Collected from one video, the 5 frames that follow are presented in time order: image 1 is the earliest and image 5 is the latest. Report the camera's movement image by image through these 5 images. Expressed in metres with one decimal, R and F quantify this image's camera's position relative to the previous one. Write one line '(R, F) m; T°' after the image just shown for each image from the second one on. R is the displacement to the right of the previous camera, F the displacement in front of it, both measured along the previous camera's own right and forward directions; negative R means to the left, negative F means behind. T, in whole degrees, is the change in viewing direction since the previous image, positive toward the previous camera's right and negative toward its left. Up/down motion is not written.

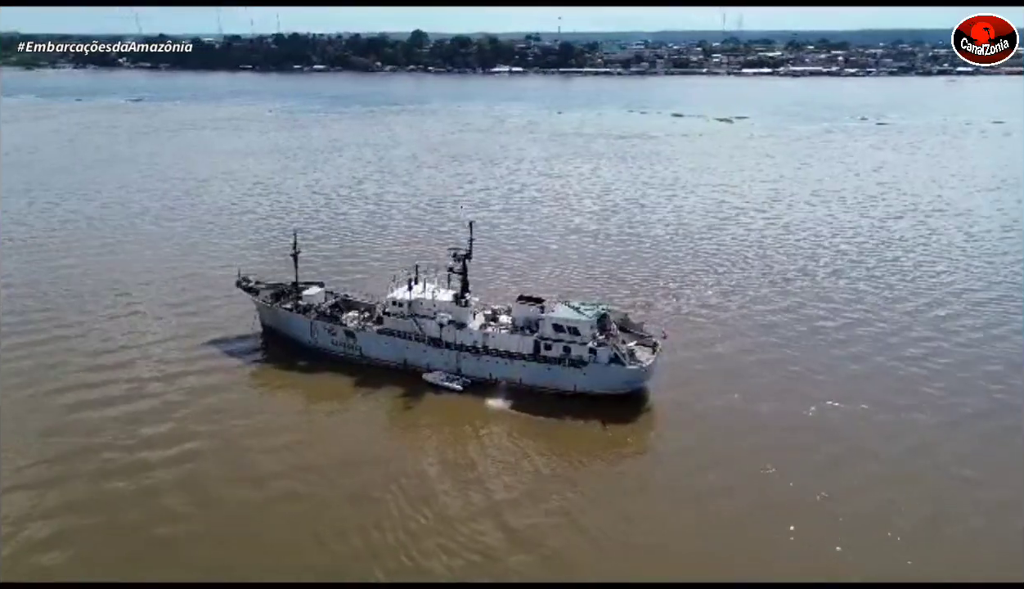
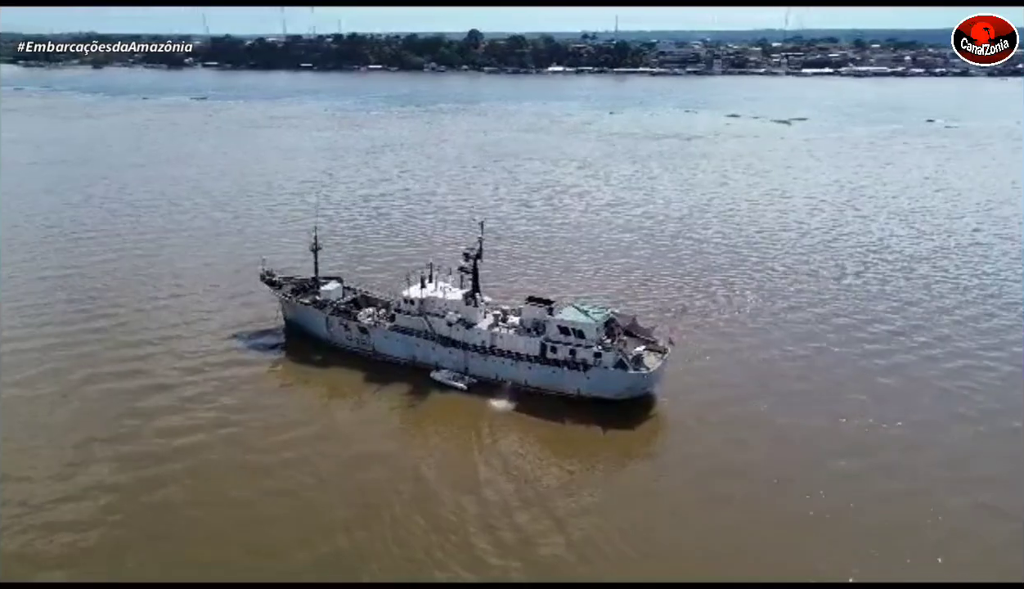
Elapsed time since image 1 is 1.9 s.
(+2.4, +0.1) m; -5°
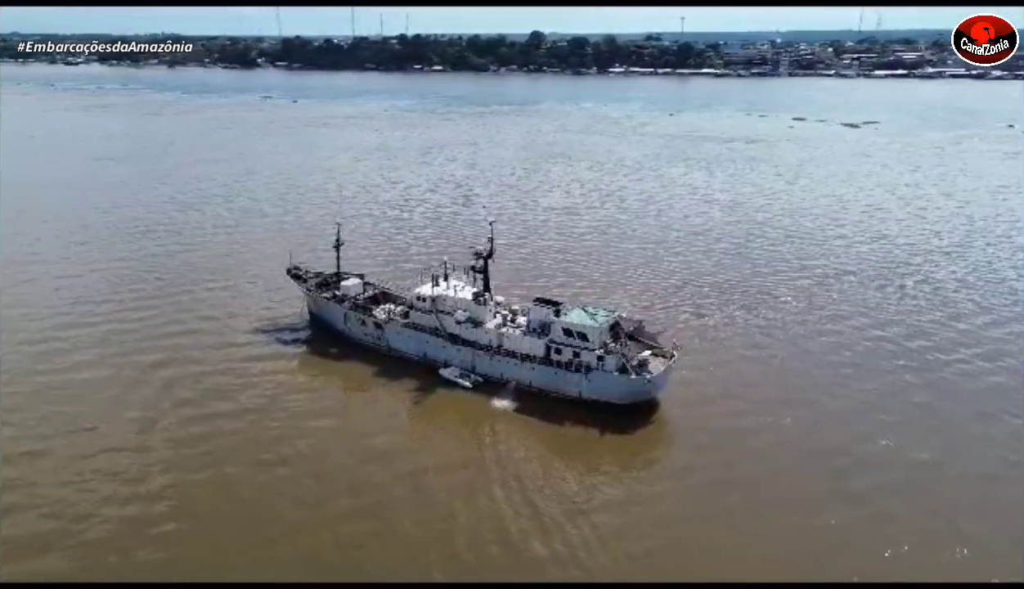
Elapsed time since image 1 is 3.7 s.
(+2.8, 0.0) m; -5°
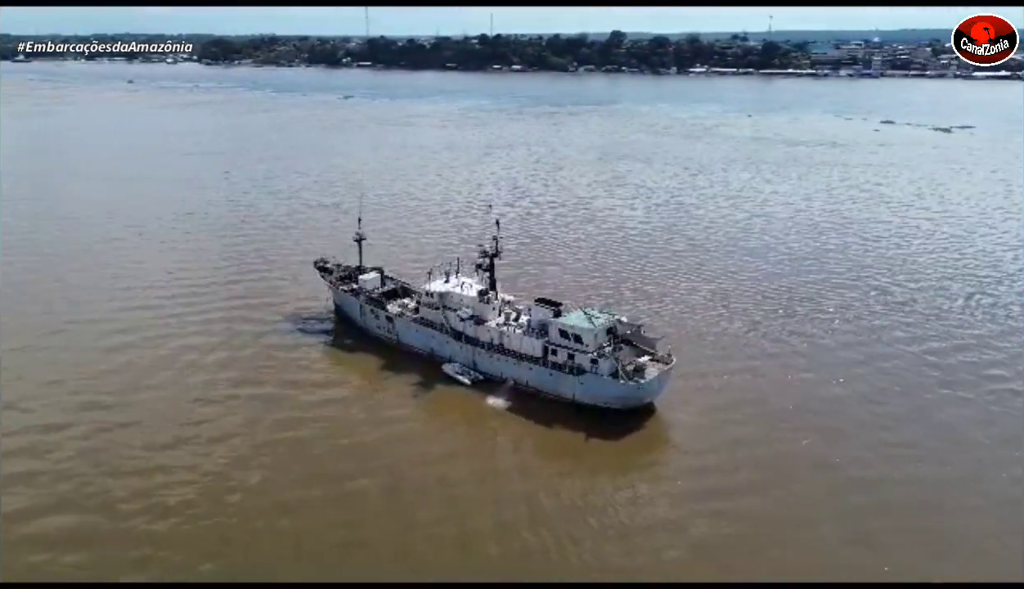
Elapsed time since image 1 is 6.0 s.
(+4.0, +0.1) m; -7°
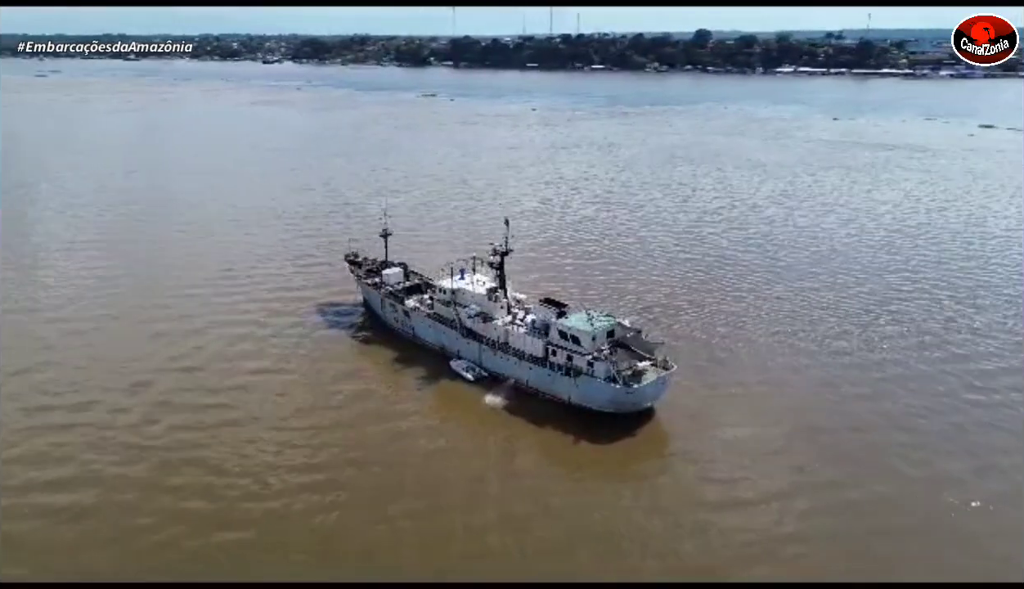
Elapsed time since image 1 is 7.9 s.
(+4.0, +0.1) m; -7°
